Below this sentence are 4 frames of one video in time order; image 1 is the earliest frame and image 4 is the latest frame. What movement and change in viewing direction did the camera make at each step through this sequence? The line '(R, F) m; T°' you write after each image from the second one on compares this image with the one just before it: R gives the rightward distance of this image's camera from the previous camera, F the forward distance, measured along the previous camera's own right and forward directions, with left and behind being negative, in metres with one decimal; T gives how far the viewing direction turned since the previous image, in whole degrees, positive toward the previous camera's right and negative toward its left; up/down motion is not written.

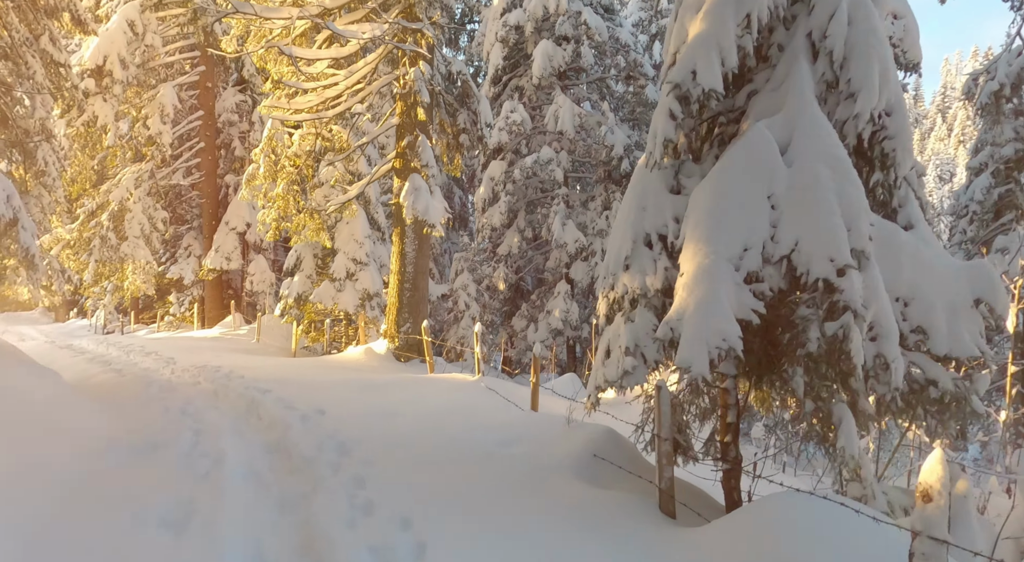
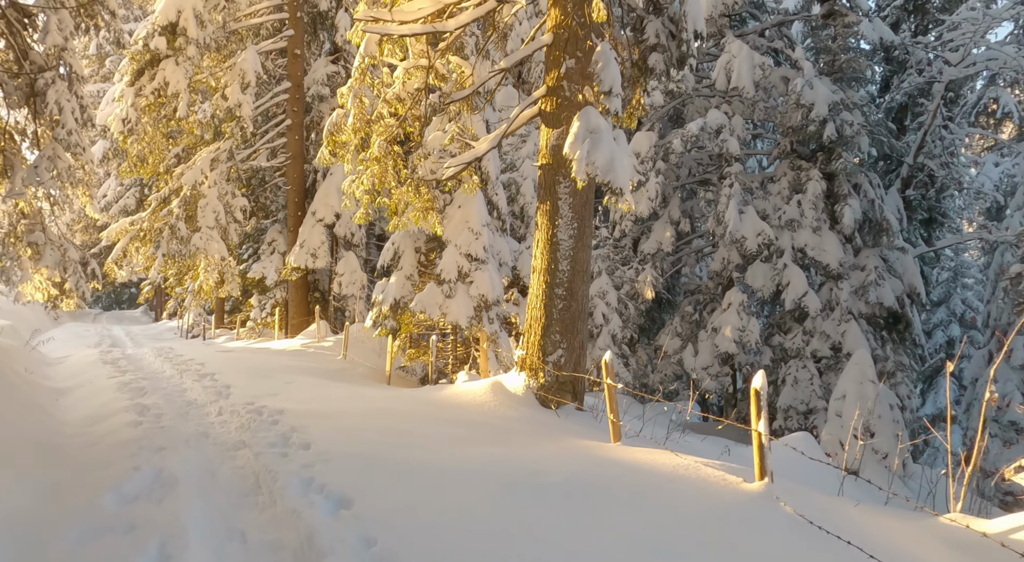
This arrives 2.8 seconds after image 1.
(-1.3, +4.7) m; -6°
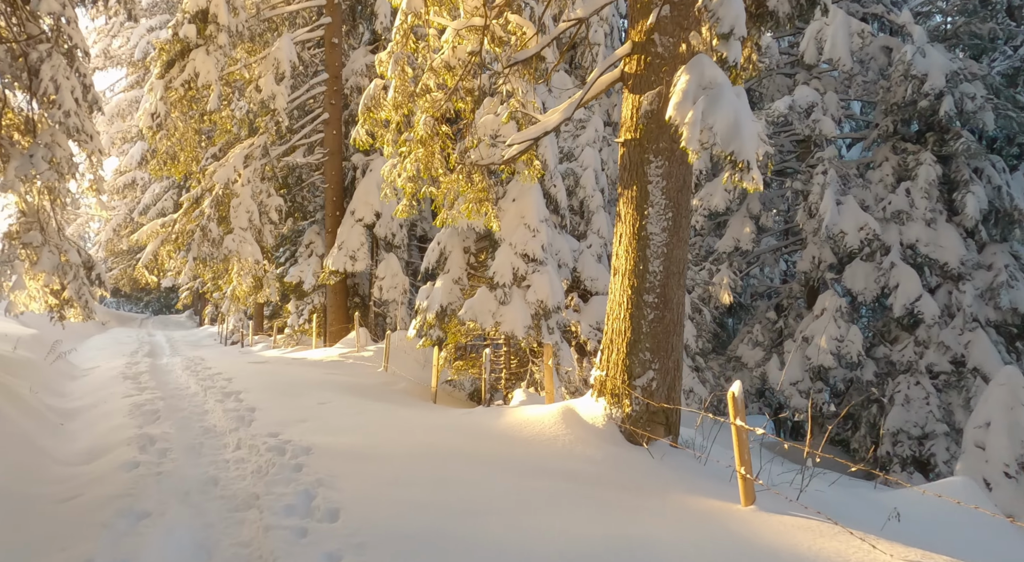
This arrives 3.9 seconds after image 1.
(-0.3, +1.8) m; -3°
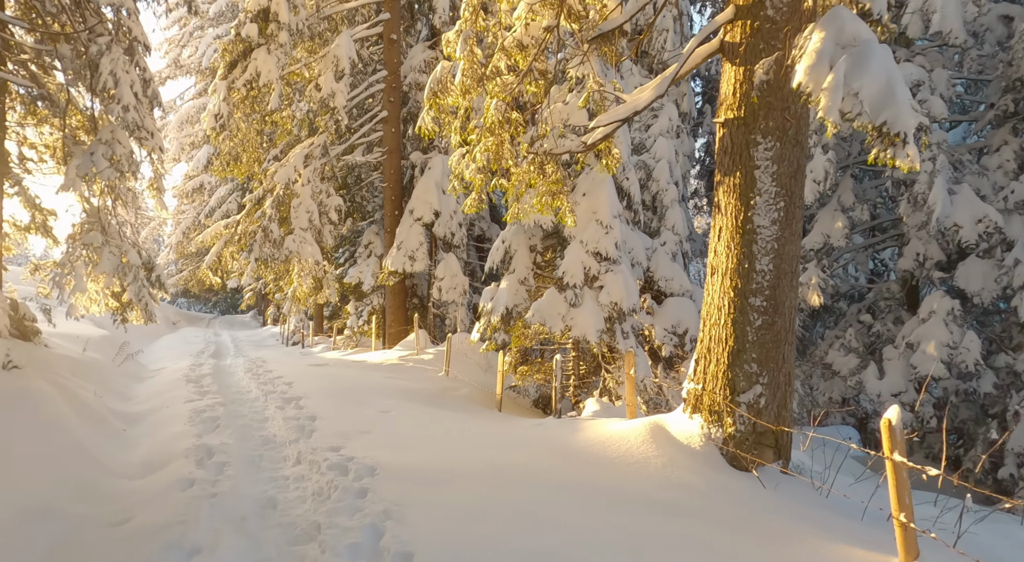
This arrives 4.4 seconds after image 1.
(-0.2, +0.8) m; -4°
